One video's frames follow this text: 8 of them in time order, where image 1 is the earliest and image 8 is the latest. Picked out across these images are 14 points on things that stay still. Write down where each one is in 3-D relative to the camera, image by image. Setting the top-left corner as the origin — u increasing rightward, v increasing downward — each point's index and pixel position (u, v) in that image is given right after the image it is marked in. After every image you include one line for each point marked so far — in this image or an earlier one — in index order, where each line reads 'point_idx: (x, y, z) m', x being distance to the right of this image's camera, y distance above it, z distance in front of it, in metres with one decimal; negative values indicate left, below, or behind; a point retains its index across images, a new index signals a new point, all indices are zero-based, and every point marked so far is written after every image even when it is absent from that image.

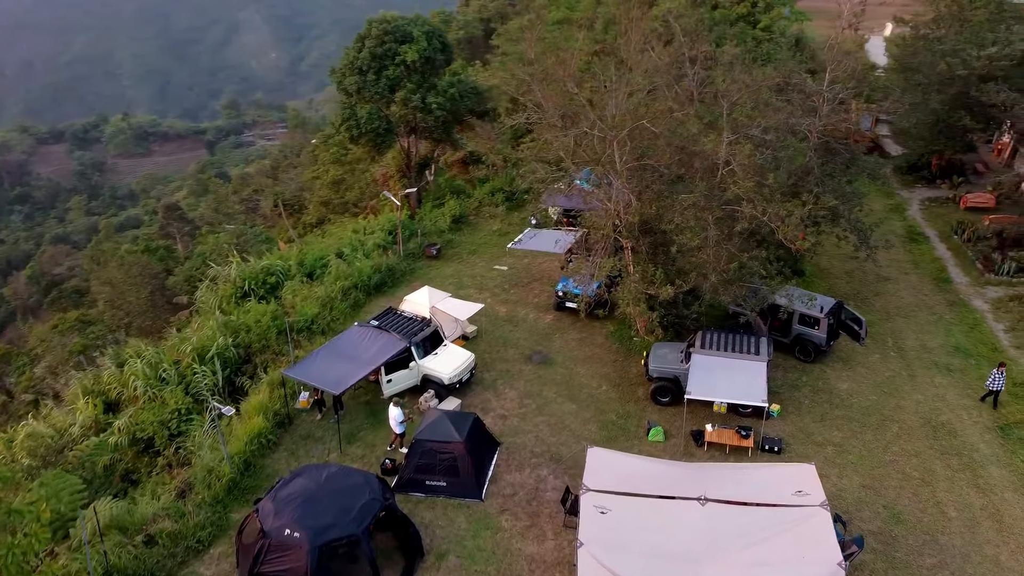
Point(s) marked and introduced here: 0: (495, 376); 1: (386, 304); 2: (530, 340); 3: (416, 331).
0: (-0.3, -1.7, +15.7) m
1: (-2.8, -0.4, +18.3) m
2: (+0.4, -1.1, +17.0) m
3: (-1.8, -0.8, +15.1) m
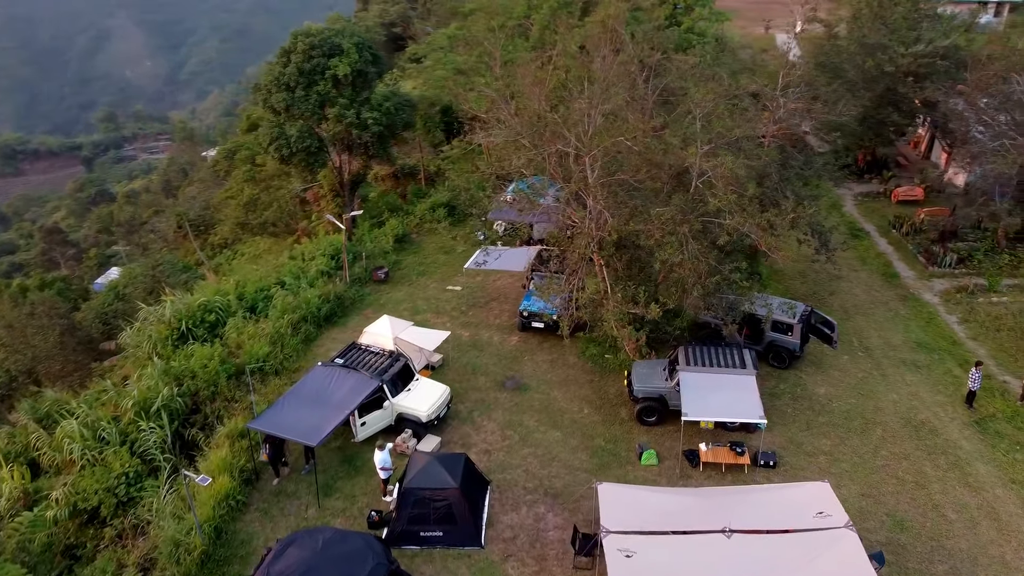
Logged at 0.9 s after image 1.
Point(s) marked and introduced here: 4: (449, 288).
0: (-0.8, -2.2, +14.9) m
1: (-3.6, -1.0, +17.2) m
2: (-0.3, -1.5, +16.2) m
3: (-2.2, -1.4, +14.1) m
4: (-1.5, 0.0, +19.2) m
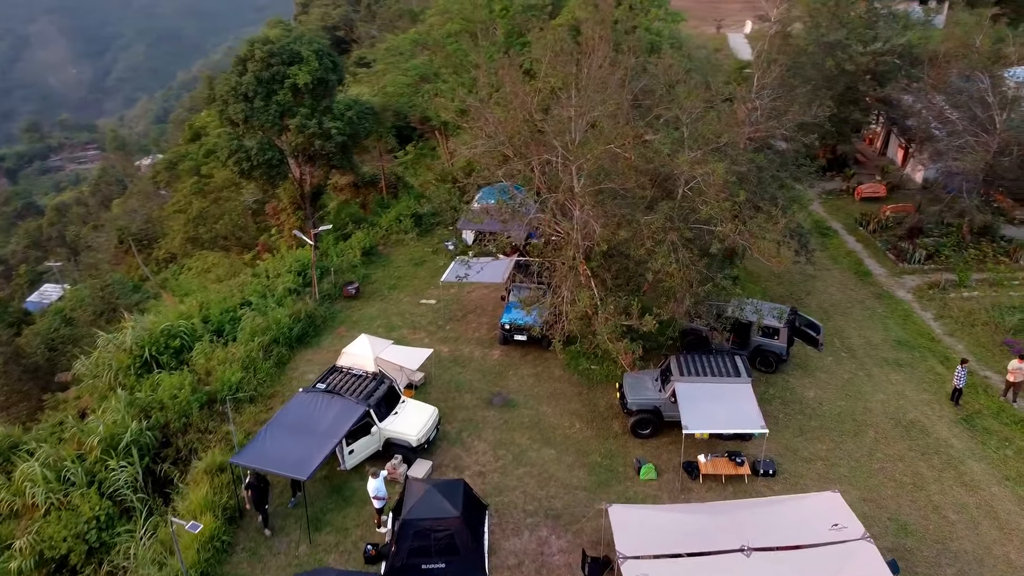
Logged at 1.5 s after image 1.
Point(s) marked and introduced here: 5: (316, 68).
0: (-0.9, -2.5, +14.4) m
1: (-4.0, -1.4, +16.5) m
2: (-0.6, -1.8, +15.8) m
3: (-2.3, -1.7, +13.5) m
4: (-2.1, -0.3, +18.7) m
5: (-4.7, +5.3, +19.5) m
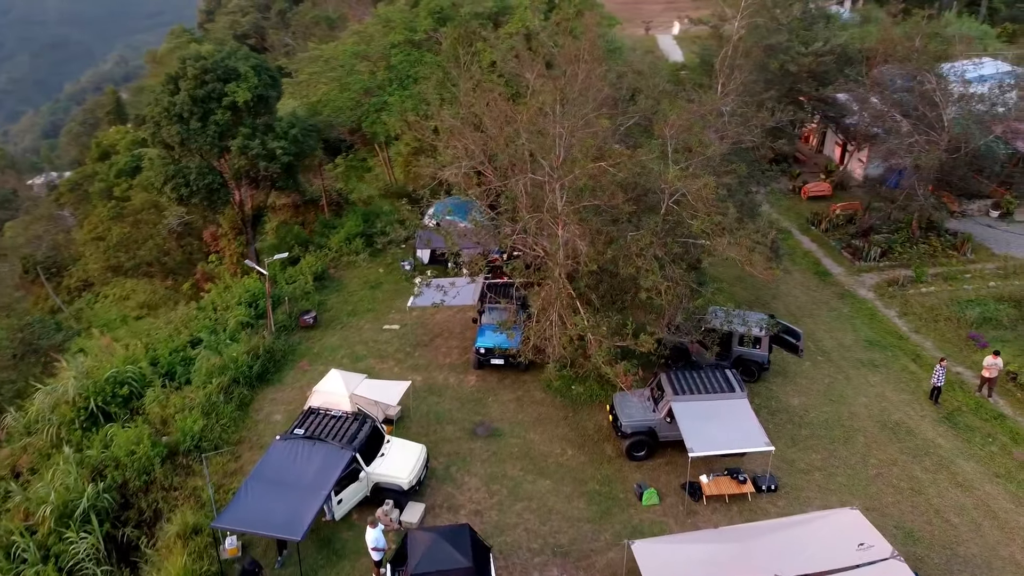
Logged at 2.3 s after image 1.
0: (-1.1, -2.9, +13.7) m
1: (-4.4, -2.1, +15.4) m
2: (-0.9, -2.3, +15.1) m
3: (-2.4, -2.3, +12.6) m
4: (-2.8, -0.9, +17.8) m
5: (-5.8, +4.6, +18.3) m
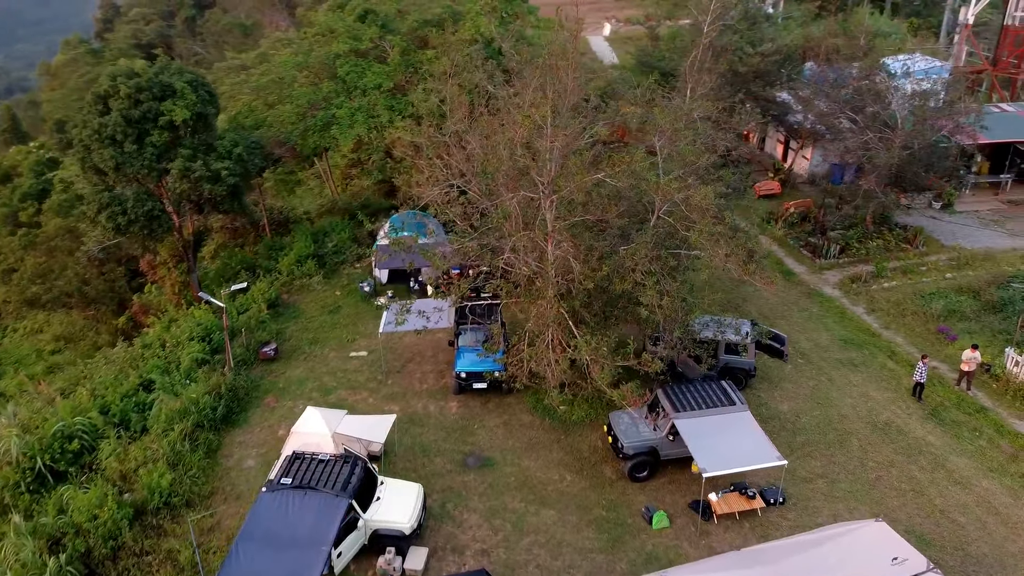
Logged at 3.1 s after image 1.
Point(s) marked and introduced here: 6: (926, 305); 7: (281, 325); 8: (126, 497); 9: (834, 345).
0: (-1.1, -3.4, +12.9) m
1: (-4.6, -2.7, +14.3) m
2: (-1.1, -2.7, +14.3) m
3: (-2.4, -2.7, +11.7) m
4: (-3.3, -1.4, +16.8) m
5: (-6.6, +3.9, +17.0) m
6: (+9.0, -0.4, +17.8) m
7: (-5.0, -0.8, +17.7) m
8: (-6.0, -3.2, +12.6) m
9: (+6.6, -1.2, +16.8) m
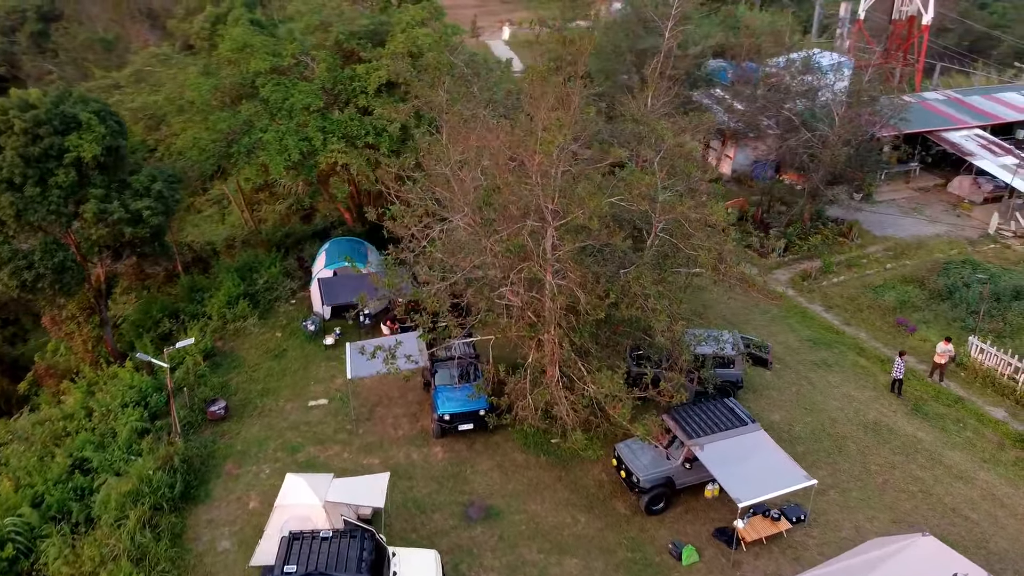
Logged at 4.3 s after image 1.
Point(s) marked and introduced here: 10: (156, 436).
0: (-0.9, -4.0, +11.8) m
1: (-4.6, -3.5, +12.6) m
2: (-1.1, -3.3, +13.1) m
3: (-1.9, -3.4, +10.4) m
4: (-3.8, -2.2, +15.3) m
5: (-7.5, +2.8, +14.9) m
6: (+8.2, -0.2, +18.1) m
7: (-5.6, -1.8, +15.9) m
8: (-5.6, -4.2, +10.7) m
9: (+6.0, -1.2, +16.8) m
10: (-6.1, -2.5, +13.9) m
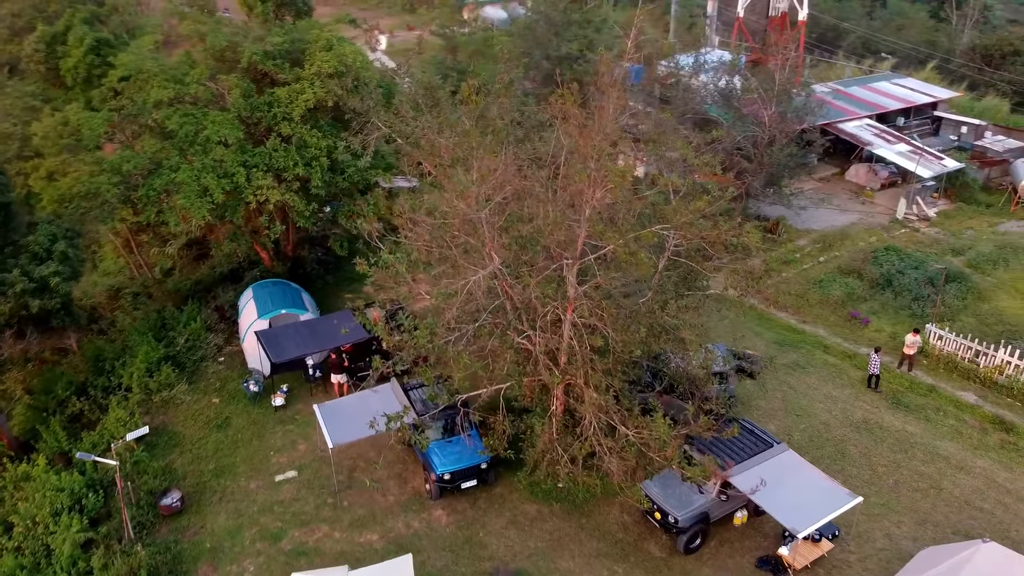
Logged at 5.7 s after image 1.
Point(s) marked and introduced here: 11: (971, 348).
0: (-0.2, -4.6, +10.5) m
1: (-4.0, -4.5, +10.6) m
2: (-0.7, -4.0, +11.8) m
3: (-1.0, -4.2, +9.0) m
4: (-3.8, -3.1, +13.4) m
5: (-7.9, +1.5, +12.3) m
6: (+7.1, -0.1, +18.5) m
7: (-5.8, -2.9, +13.7) m
8: (-4.6, -5.3, +8.6) m
9: (+5.3, -1.3, +16.7) m
10: (-5.8, -3.7, +11.6) m
11: (+8.9, -1.2, +15.8) m
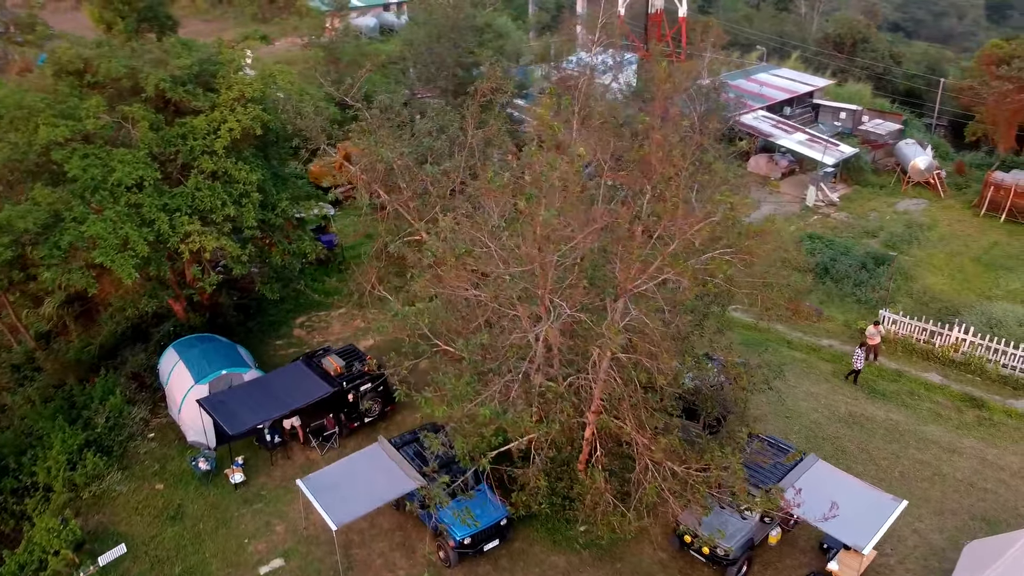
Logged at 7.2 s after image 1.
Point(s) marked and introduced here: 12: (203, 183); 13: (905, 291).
0: (+0.8, -5.1, +9.5) m
1: (-3.0, -5.4, +8.8) m
2: (-0.1, -4.5, +10.6) m
3: (+0.2, -4.7, +7.7) m
4: (-3.5, -4.0, +11.6) m
5: (-7.7, +0.2, +9.7) m
6: (+5.9, 0.0, +18.6) m
7: (-5.5, -4.0, +11.4) m
8: (-3.1, -6.2, +6.7) m
9: (+4.6, -1.3, +16.5) m
10: (-5.1, -4.7, +9.5) m
11: (+8.3, -0.8, +16.4) m
12: (-5.2, +1.8, +13.7) m
13: (+8.9, -0.1, +18.4) m
